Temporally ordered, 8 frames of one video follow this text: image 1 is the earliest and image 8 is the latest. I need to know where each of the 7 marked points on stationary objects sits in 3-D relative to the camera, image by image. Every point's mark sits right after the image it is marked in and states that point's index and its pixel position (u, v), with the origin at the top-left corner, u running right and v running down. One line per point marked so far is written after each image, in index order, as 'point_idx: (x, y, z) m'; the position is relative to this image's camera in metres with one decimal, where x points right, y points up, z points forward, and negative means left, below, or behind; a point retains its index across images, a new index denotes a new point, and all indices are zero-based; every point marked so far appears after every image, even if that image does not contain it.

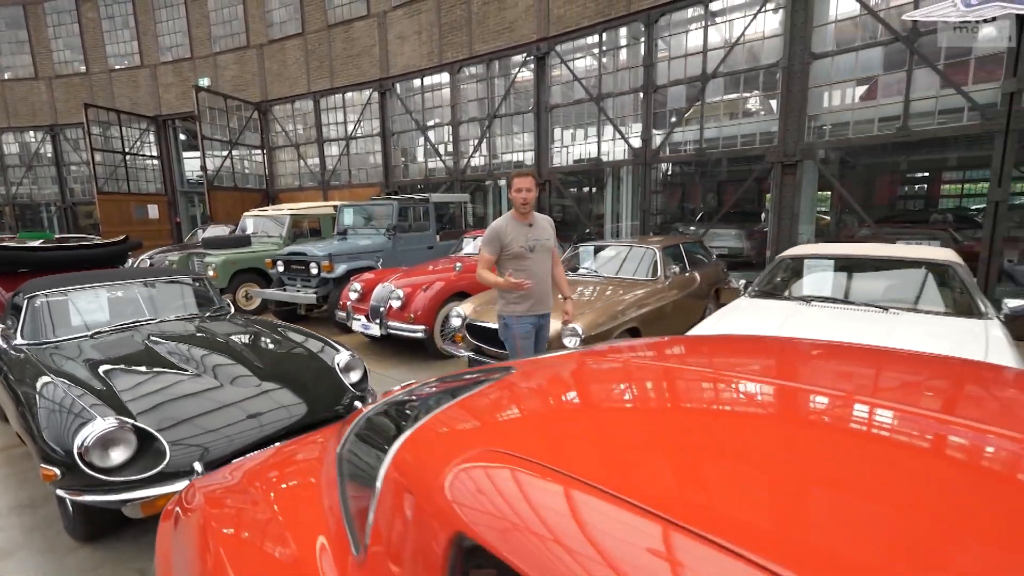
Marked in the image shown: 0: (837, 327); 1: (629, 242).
0: (+2.2, -0.2, +2.9) m
1: (+1.3, +0.5, +5.1) m
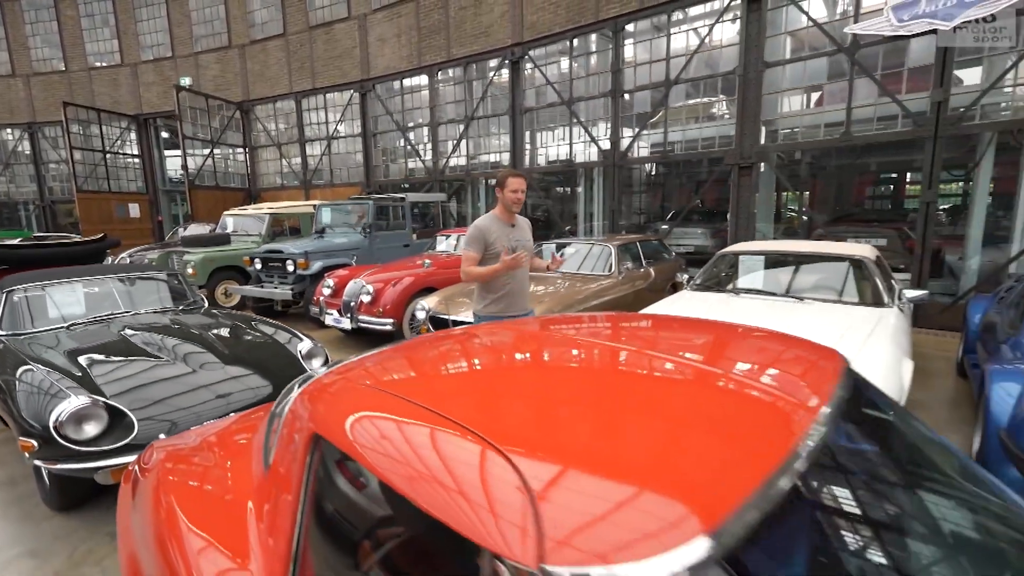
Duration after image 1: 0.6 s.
0: (+1.8, -0.2, +3.2) m
1: (+0.9, +0.6, +5.4) m
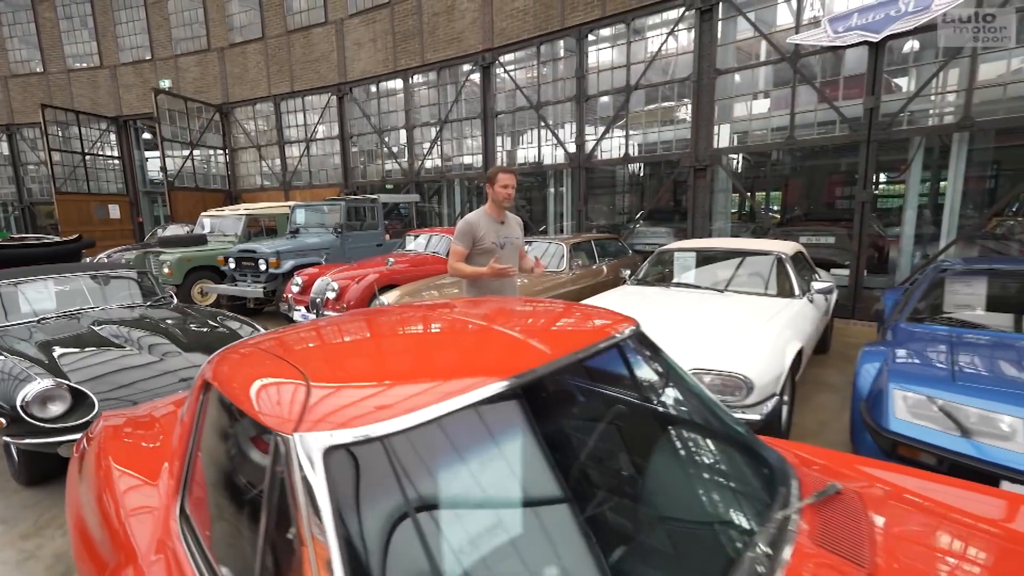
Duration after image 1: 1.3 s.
0: (+1.4, -0.1, +3.5) m
1: (+0.4, +0.6, +5.7) m
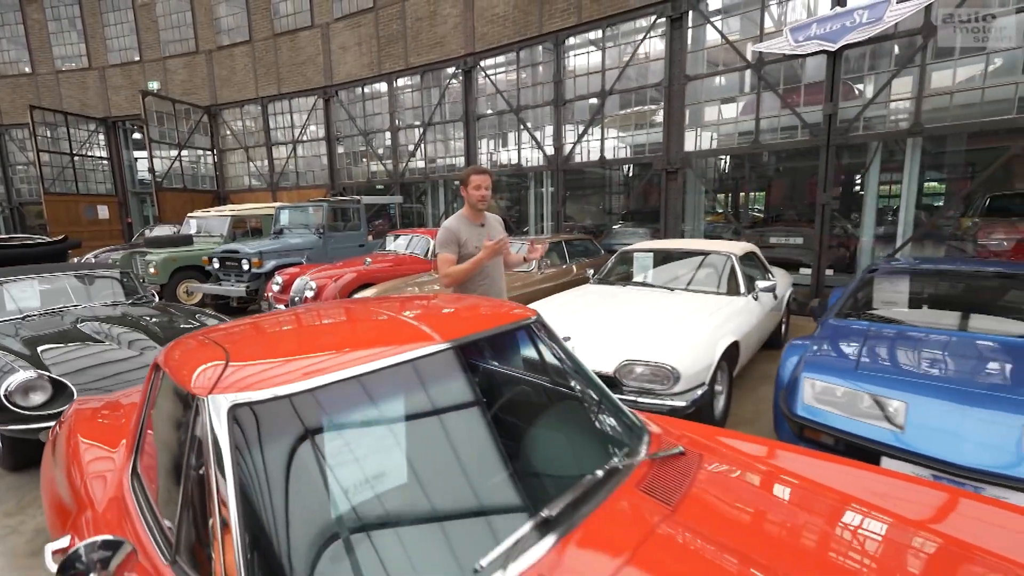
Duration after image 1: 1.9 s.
0: (+1.0, -0.1, +3.7) m
1: (+0.1, +0.6, +5.9) m
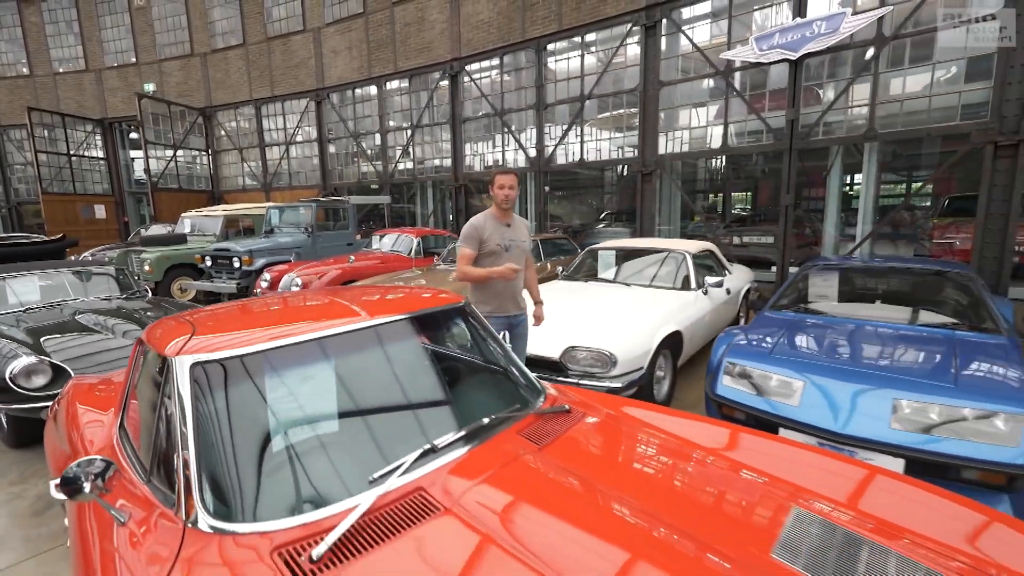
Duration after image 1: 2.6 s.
0: (+0.7, 0.0, +4.0) m
1: (-0.2, +0.7, +6.2) m
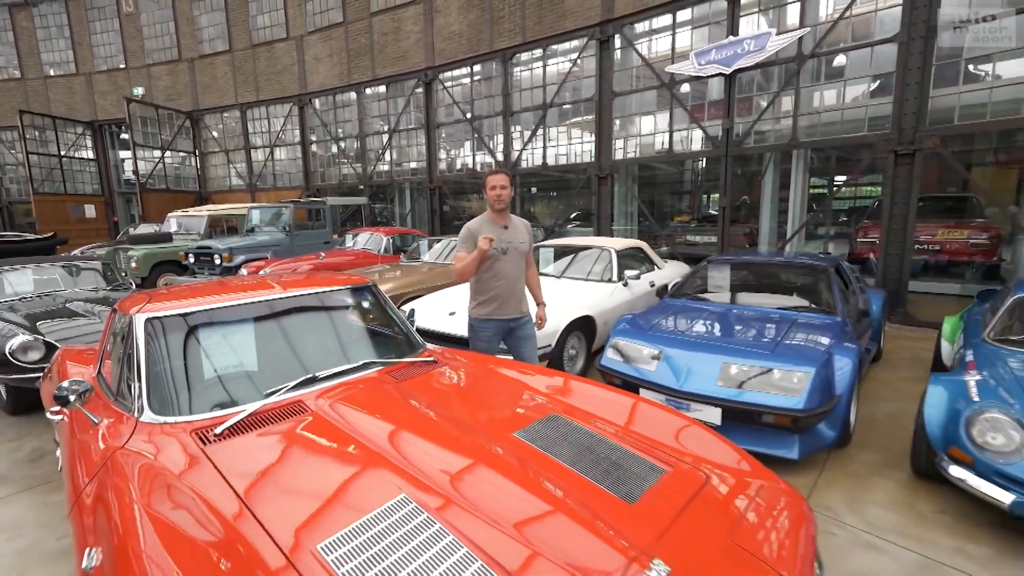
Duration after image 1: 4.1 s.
0: (+0.1, 0.0, +4.6) m
1: (-0.9, +0.7, +6.7) m
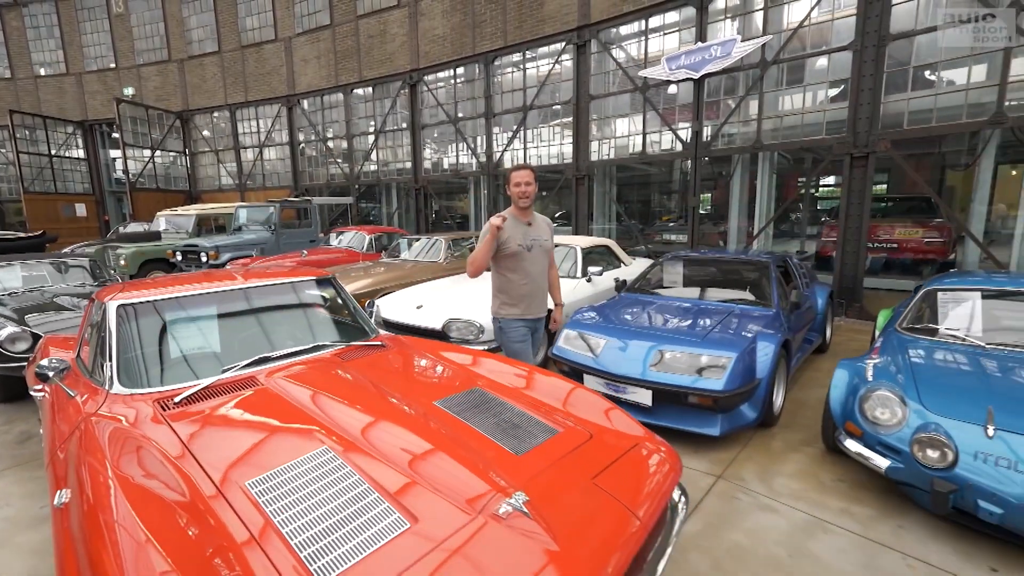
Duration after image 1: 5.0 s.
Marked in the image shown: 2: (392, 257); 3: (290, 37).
0: (-0.2, +0.1, +4.8) m
1: (-1.2, +0.8, +7.0) m
2: (-1.9, +0.5, +7.2) m
3: (-5.9, +6.7, +11.9) m
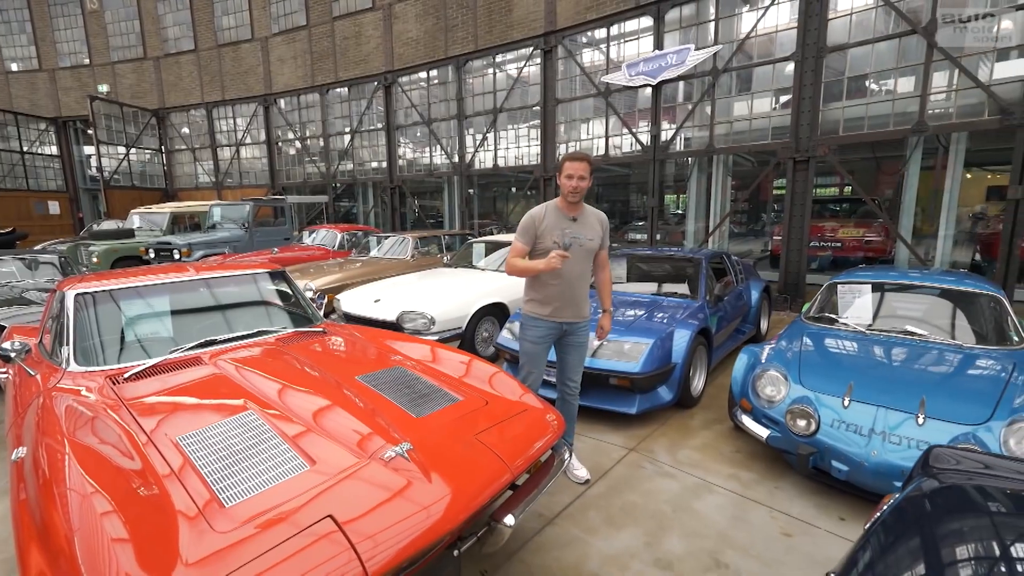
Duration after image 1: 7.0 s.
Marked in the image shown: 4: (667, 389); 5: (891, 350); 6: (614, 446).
0: (-0.7, +0.1, +5.1) m
1: (-1.7, +0.9, +7.2) m
2: (-2.5, +0.6, +7.4) m
3: (-6.6, +6.7, +12.0) m
4: (+1.1, -0.7, +3.2) m
5: (+2.4, -0.4, +2.9) m
6: (+0.7, -1.0, +2.9) m
